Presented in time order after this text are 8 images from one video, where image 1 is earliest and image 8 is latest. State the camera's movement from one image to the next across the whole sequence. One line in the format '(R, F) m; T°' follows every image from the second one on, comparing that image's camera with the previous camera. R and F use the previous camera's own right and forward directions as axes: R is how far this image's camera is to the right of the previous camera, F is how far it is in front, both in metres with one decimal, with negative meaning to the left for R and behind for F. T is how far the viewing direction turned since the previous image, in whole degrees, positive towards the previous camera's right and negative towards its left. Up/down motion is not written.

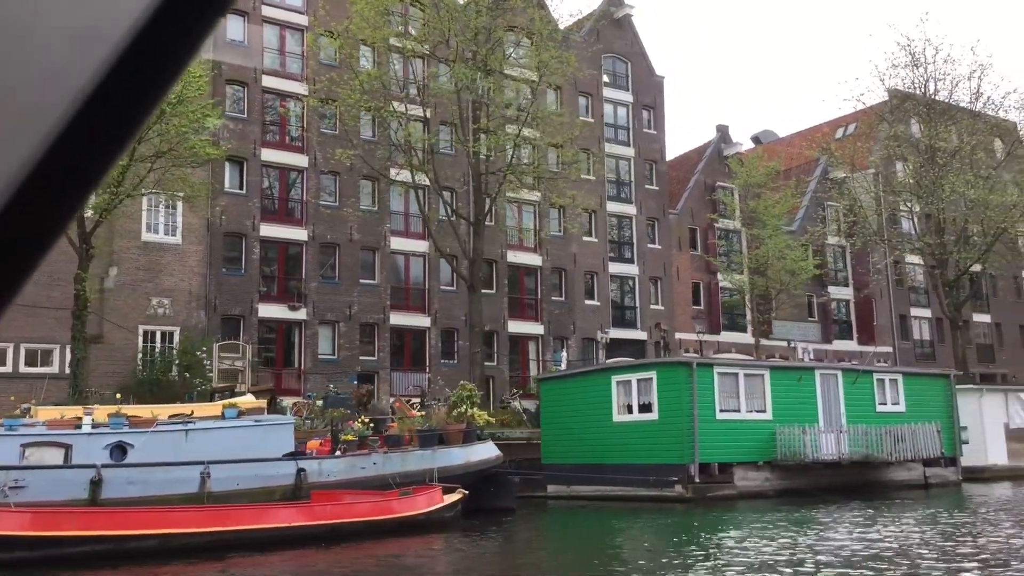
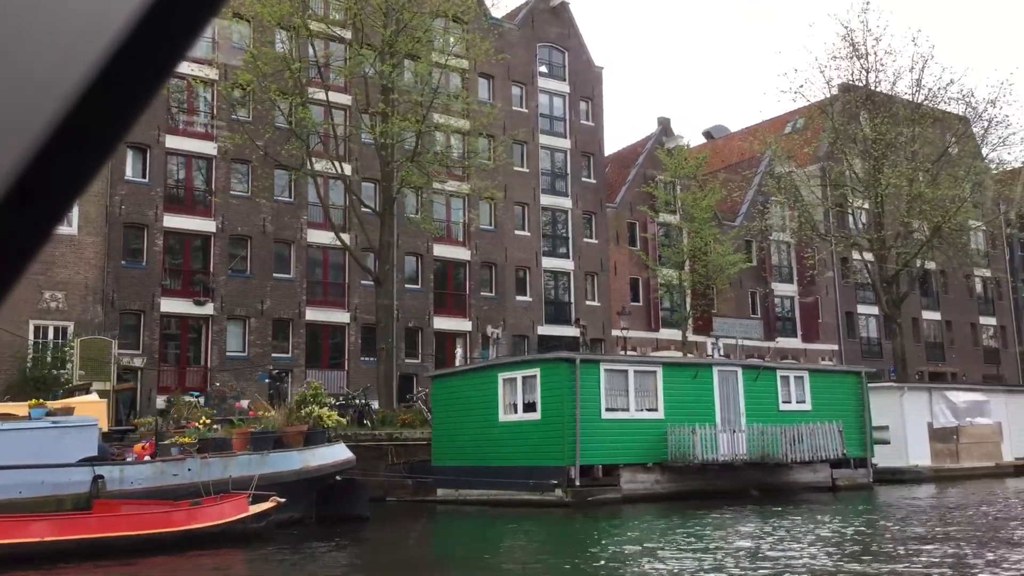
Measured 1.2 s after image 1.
(+1.8, +1.1) m; +1°
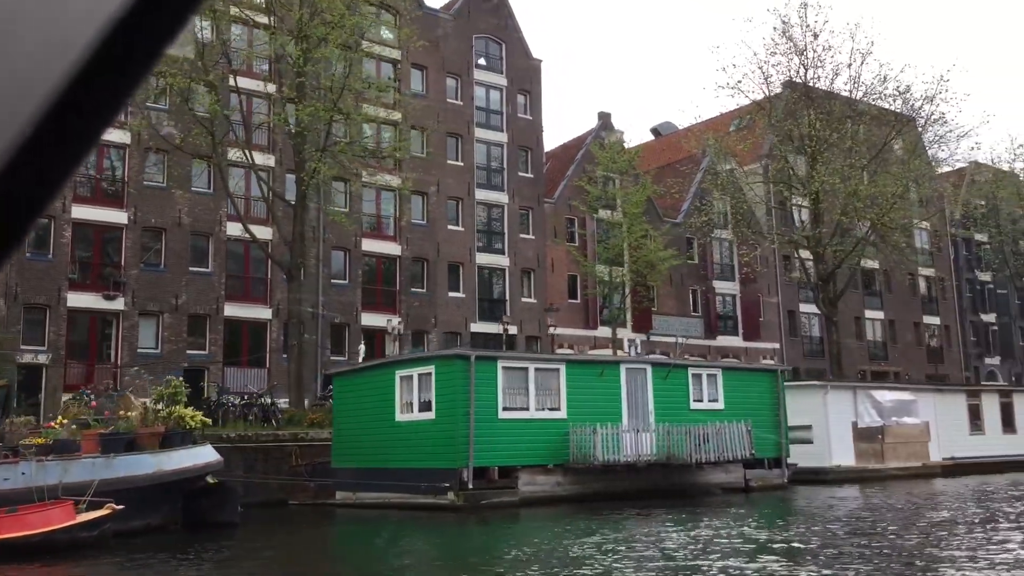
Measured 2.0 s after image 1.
(+1.2, +0.7) m; +2°
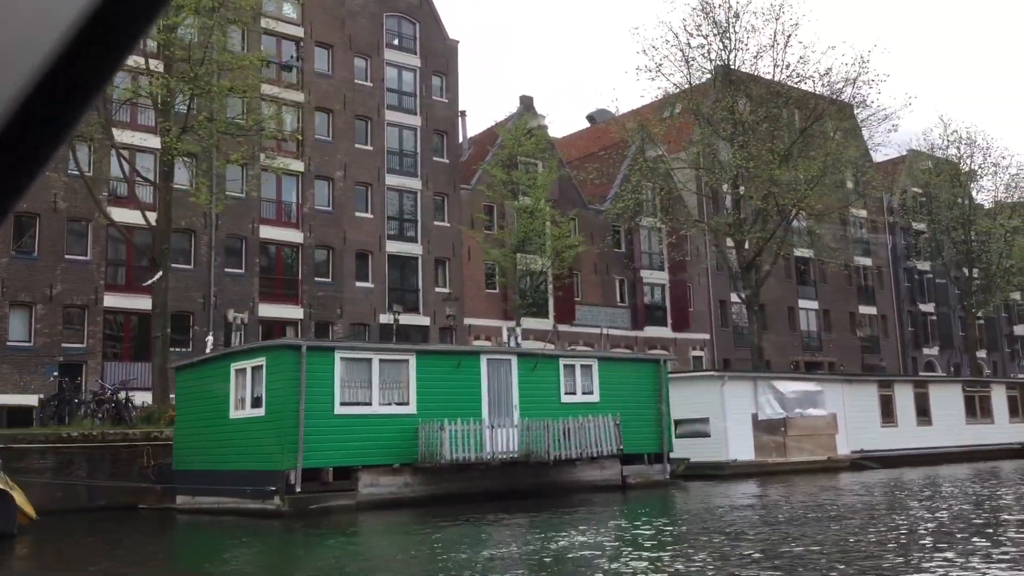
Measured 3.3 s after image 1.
(+1.9, +1.3) m; +2°
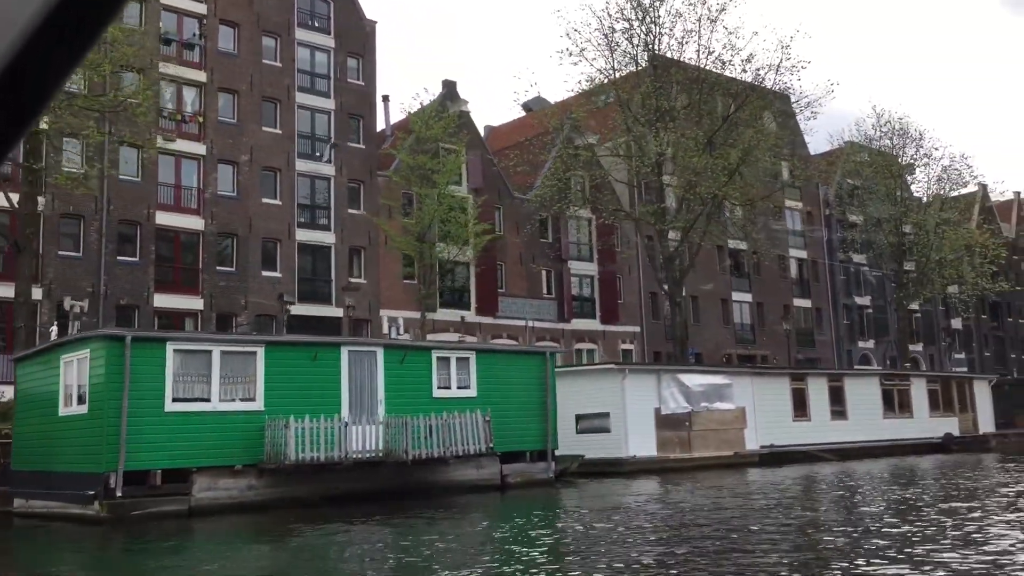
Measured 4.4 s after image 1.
(+1.5, +1.1) m; +2°
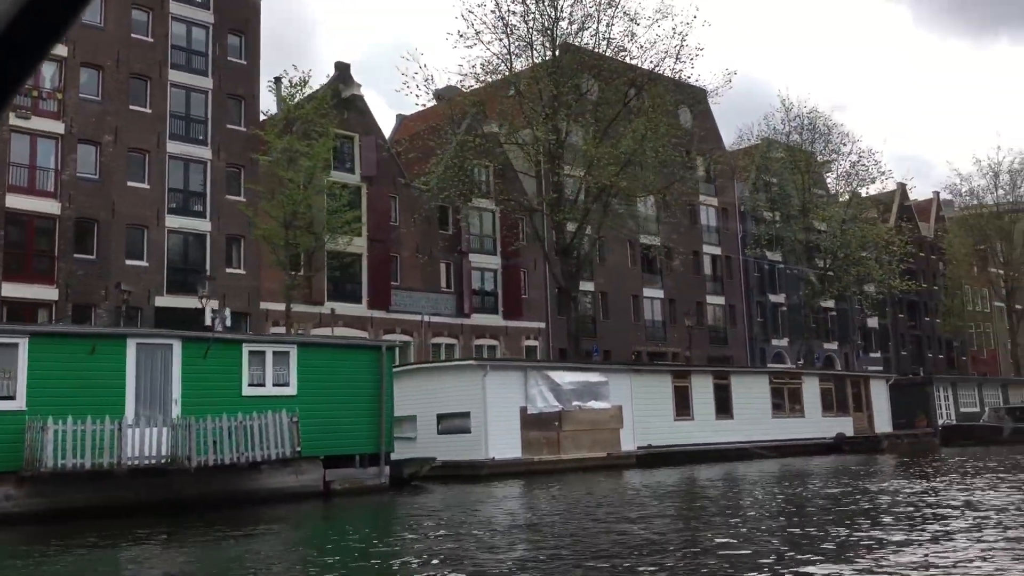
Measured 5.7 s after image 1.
(+1.8, +1.4) m; +3°
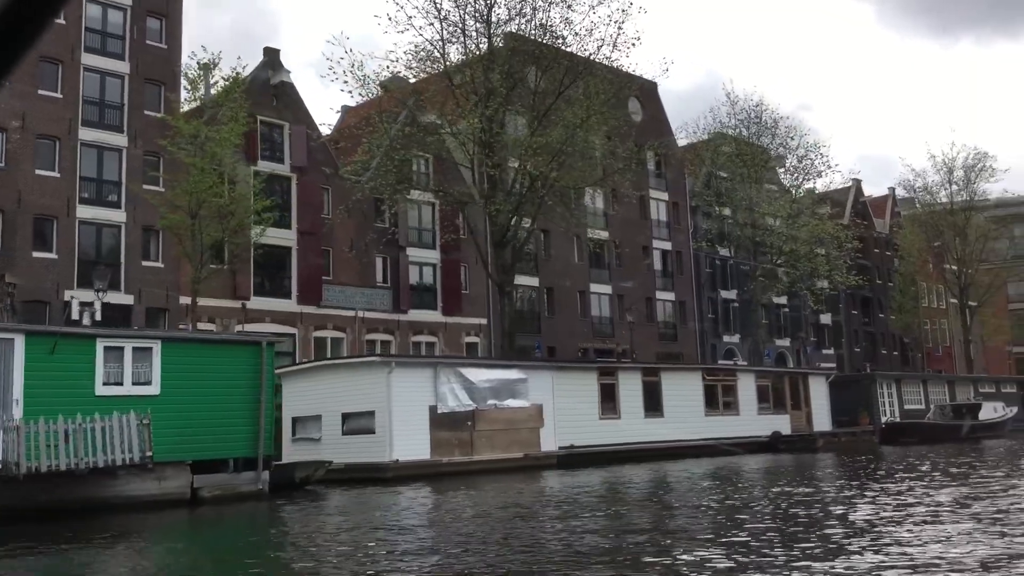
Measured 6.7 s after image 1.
(+1.2, +1.0) m; +2°
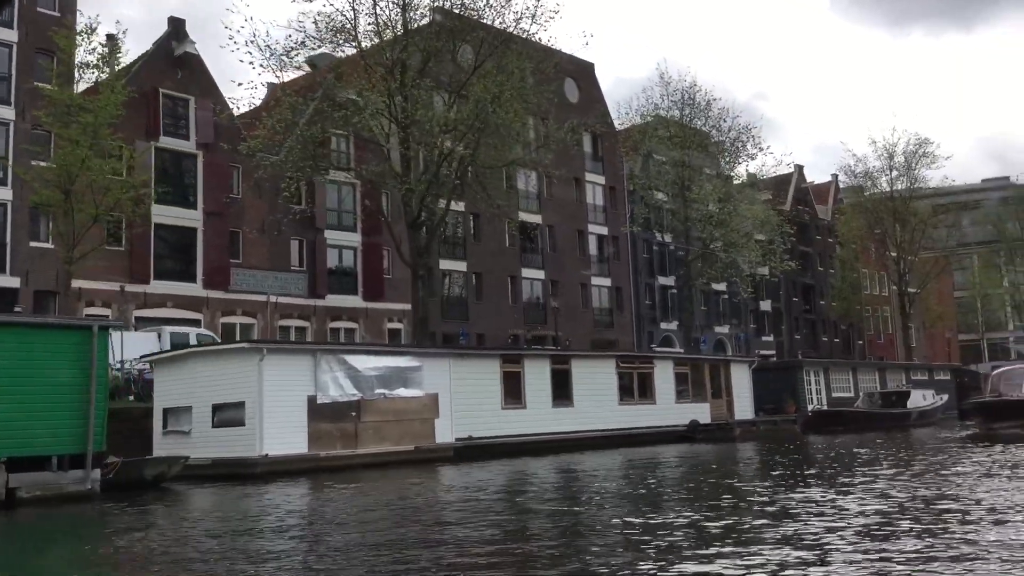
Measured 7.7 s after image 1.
(+1.3, +1.2) m; +2°
